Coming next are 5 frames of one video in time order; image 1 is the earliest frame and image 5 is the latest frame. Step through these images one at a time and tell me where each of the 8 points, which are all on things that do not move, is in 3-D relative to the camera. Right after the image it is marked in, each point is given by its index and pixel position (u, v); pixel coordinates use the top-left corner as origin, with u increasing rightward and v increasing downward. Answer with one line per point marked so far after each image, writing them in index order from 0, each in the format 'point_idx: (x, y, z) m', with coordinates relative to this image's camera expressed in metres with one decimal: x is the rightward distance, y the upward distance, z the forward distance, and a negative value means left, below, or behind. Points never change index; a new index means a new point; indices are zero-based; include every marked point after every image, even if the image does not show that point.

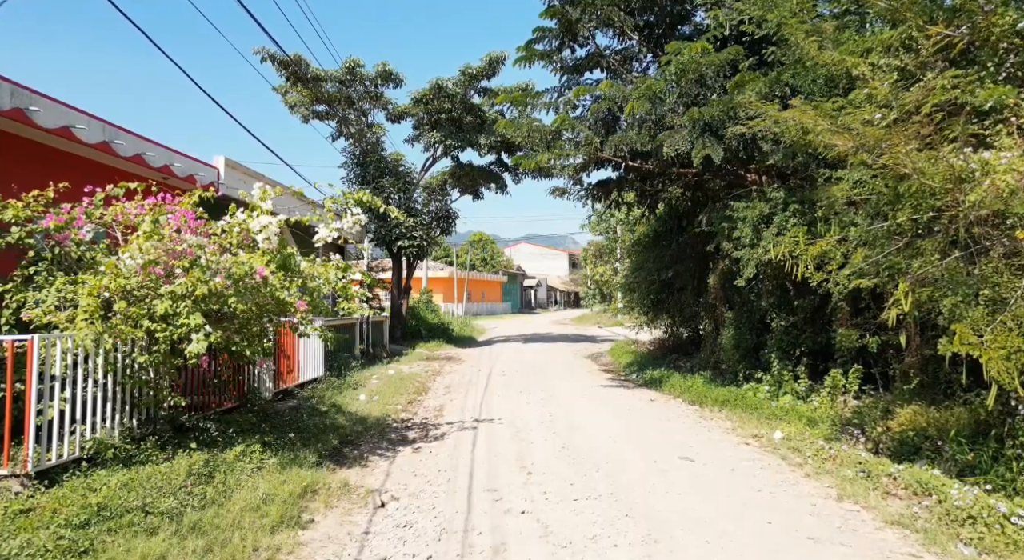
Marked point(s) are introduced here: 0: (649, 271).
0: (+3.0, +0.2, +12.6) m
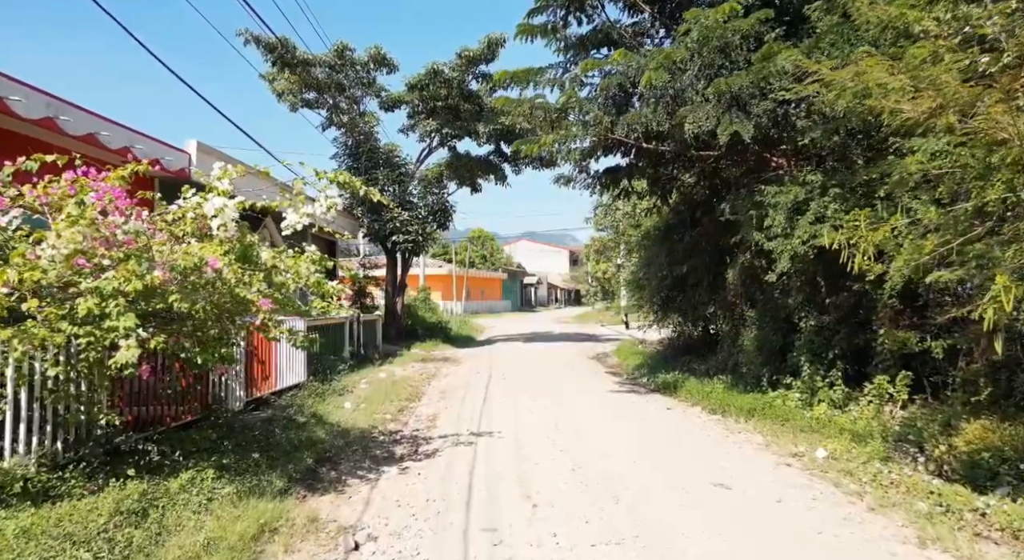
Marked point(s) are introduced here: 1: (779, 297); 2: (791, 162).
0: (+3.0, +0.3, +11.7) m
1: (+4.1, -0.3, +8.7) m
2: (+3.6, +1.5, +7.5) m
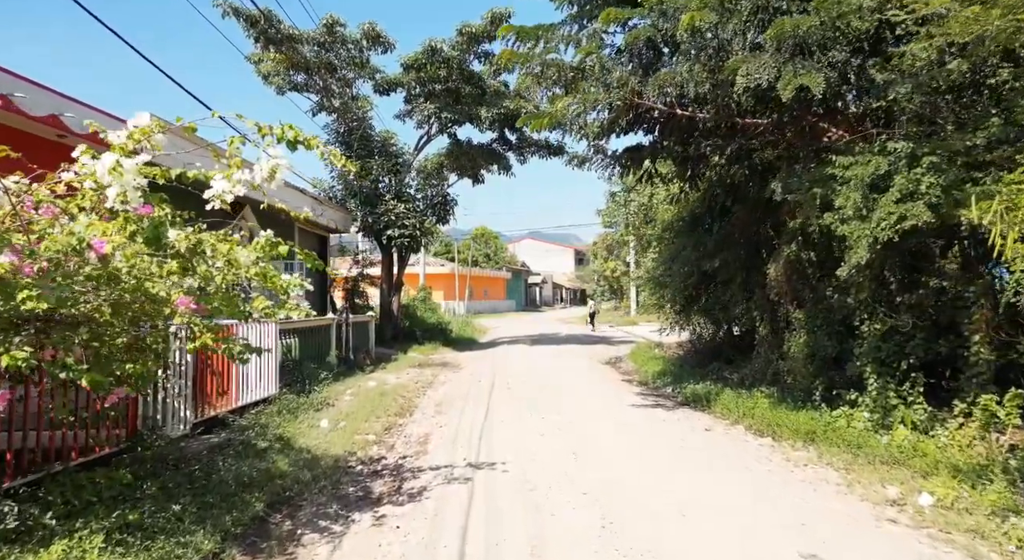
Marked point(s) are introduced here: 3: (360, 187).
0: (+3.1, +0.3, +10.4) m
1: (+4.2, -0.2, +7.3) m
2: (+3.7, +1.6, +6.1) m
3: (-4.4, +2.7, +16.3) m
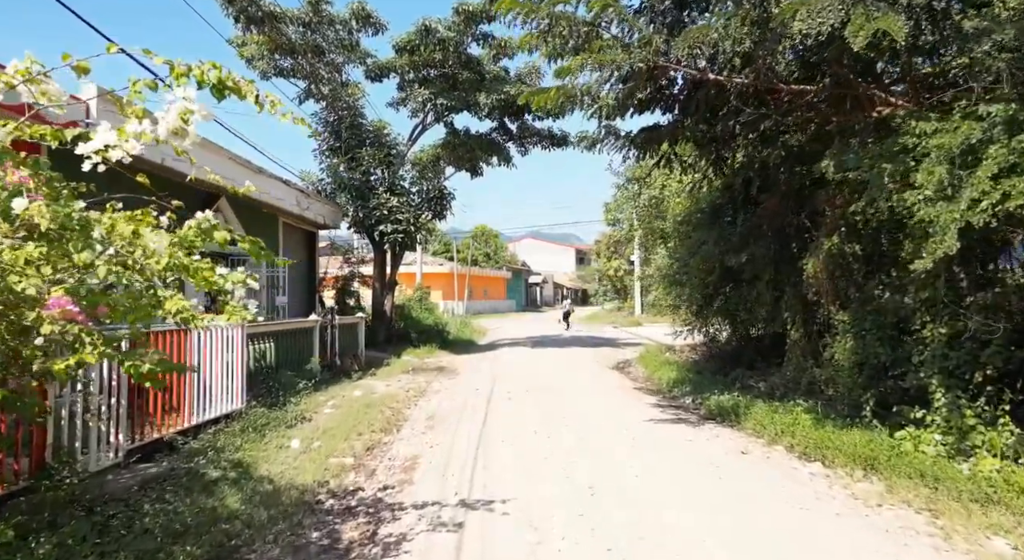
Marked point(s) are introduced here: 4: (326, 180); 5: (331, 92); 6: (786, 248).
0: (+3.2, +0.4, +9.3) m
1: (+4.2, -0.2, +6.3) m
2: (+3.7, +1.6, +5.1) m
3: (-4.4, +2.7, +15.3) m
4: (-5.1, +2.8, +15.6) m
5: (-4.7, +4.9, +14.6) m
6: (+4.0, +0.5, +8.3) m
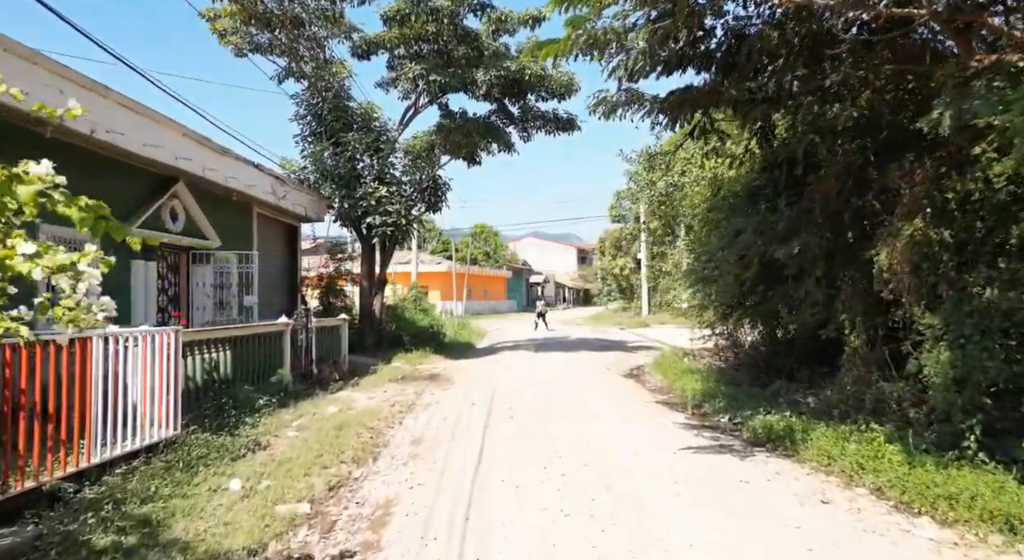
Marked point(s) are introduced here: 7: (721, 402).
0: (+3.2, +0.4, +7.9) m
1: (+4.2, -0.1, +4.9) m
2: (+3.8, +1.7, +3.7) m
3: (-4.4, +2.8, +13.9) m
4: (-5.1, +2.8, +14.2) m
5: (-4.7, +4.9, +13.2) m
6: (+4.0, +0.5, +6.9) m
7: (+2.9, -1.7, +8.0) m
